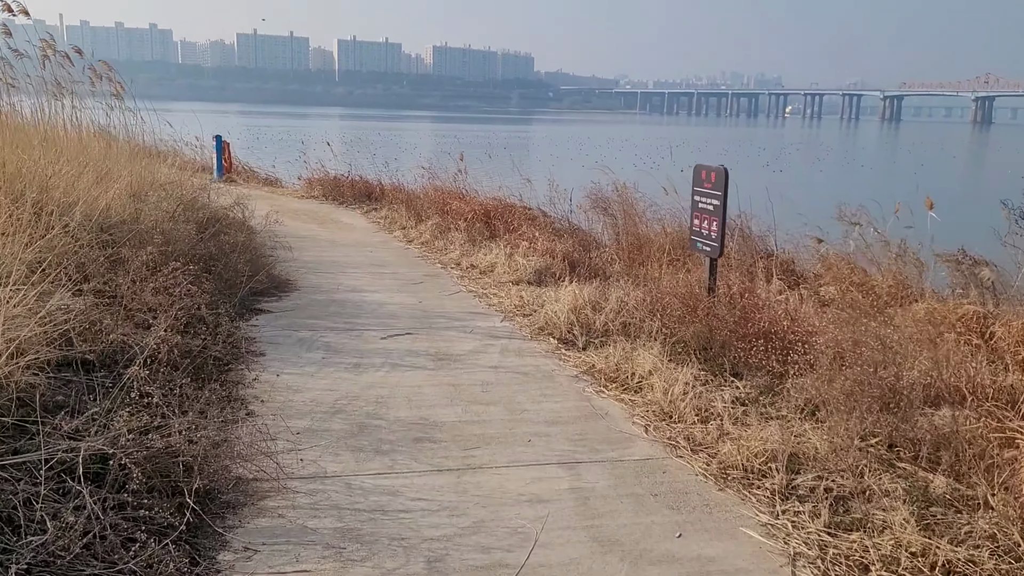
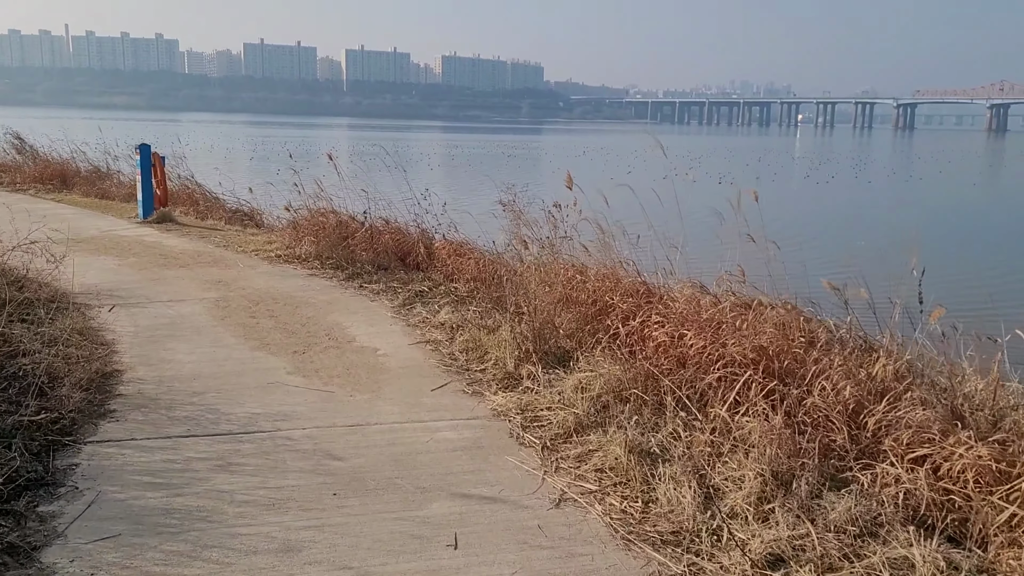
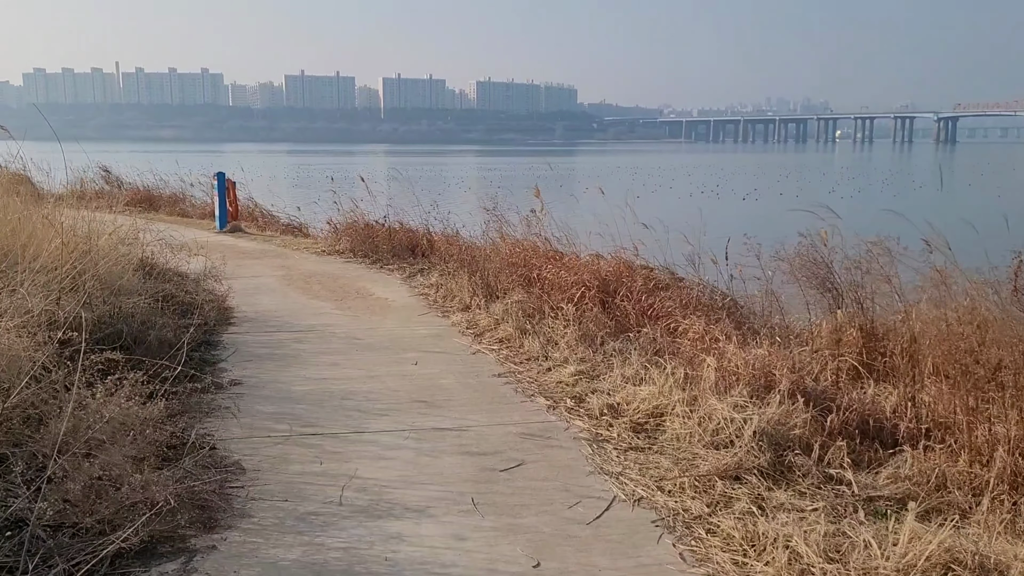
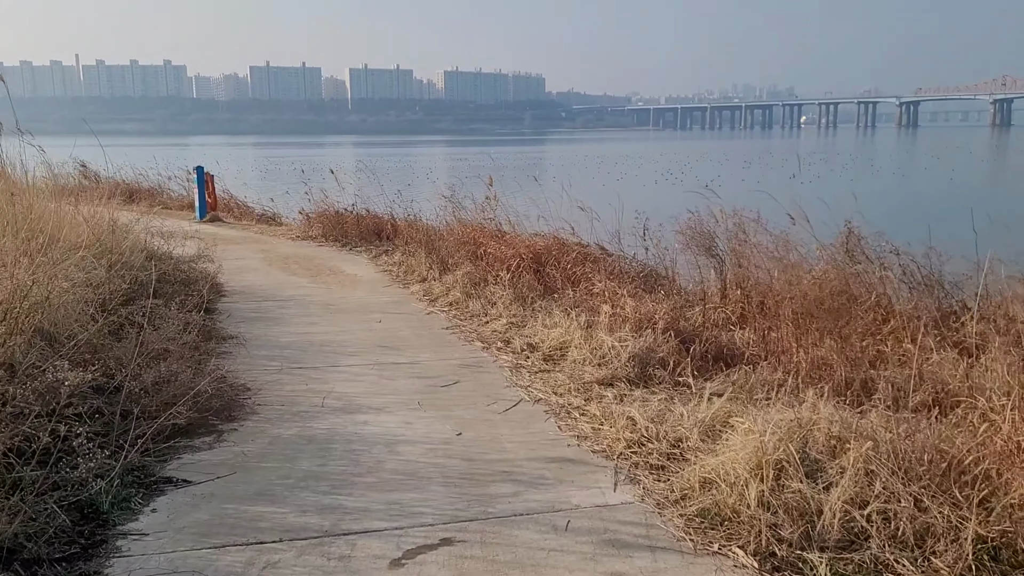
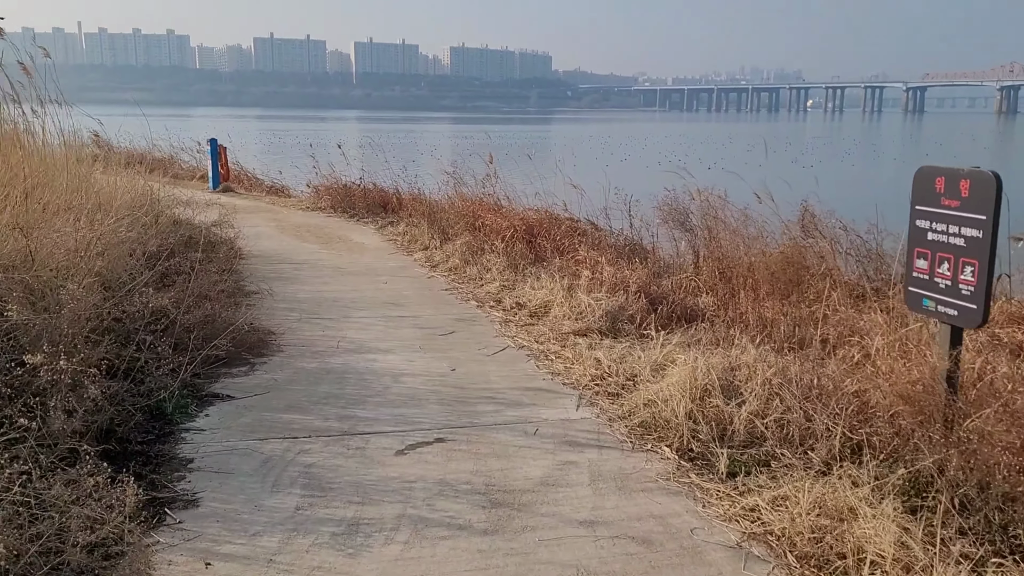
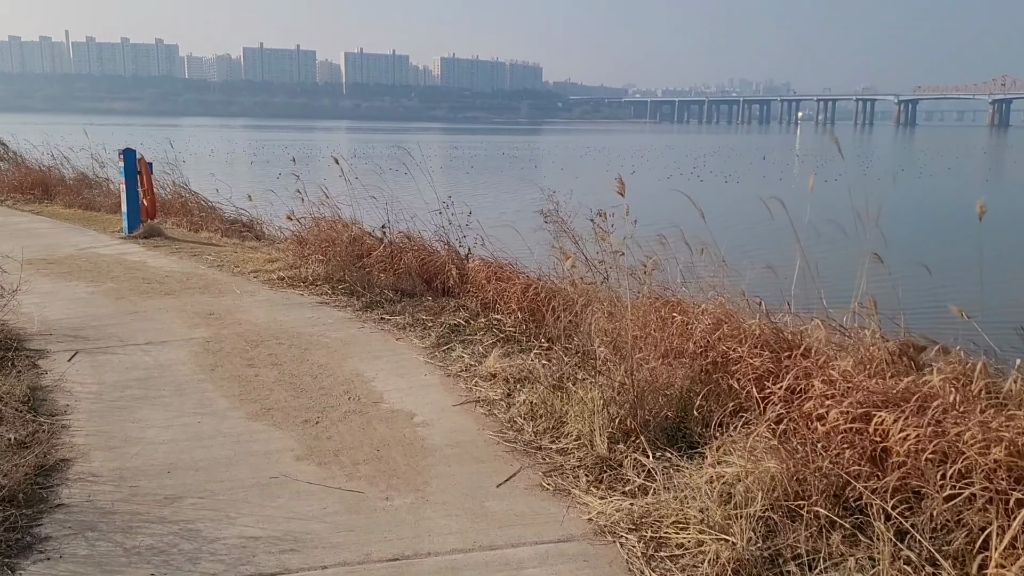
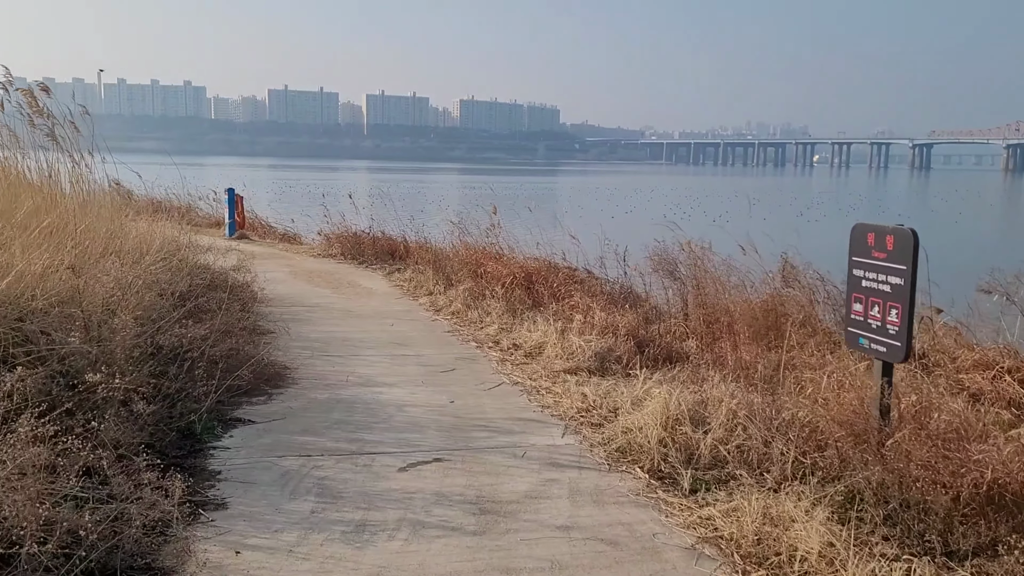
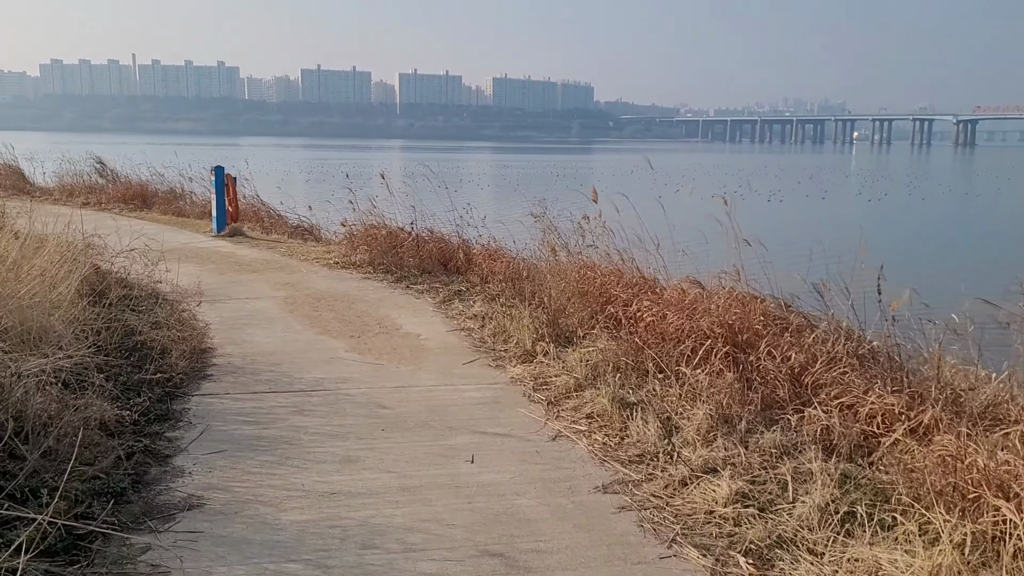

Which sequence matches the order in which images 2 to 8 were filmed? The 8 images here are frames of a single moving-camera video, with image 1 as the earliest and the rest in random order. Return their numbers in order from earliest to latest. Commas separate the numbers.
7, 5, 4, 3, 8, 2, 6
